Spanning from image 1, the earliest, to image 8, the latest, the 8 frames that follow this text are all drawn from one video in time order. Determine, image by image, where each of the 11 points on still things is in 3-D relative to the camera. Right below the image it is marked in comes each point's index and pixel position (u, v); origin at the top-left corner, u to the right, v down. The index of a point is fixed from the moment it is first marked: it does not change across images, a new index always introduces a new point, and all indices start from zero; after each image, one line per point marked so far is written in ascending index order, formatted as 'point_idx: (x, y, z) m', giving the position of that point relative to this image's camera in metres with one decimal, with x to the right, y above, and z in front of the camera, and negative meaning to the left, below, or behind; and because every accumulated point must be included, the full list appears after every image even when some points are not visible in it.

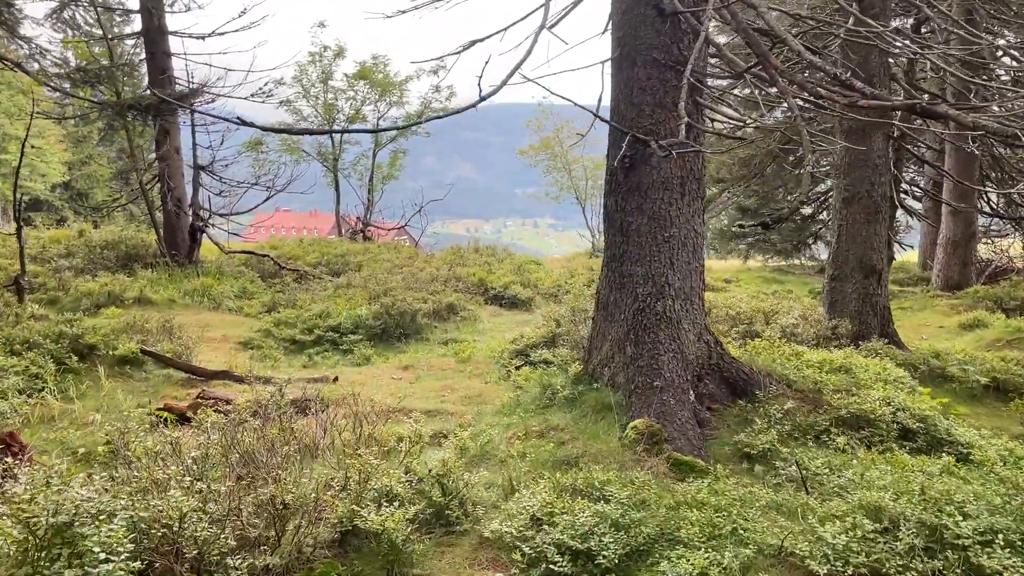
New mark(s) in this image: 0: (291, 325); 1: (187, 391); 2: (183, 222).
0: (-2.5, -0.4, +9.2) m
1: (-2.3, -0.7, +5.8) m
2: (-5.3, +1.1, +13.1) m
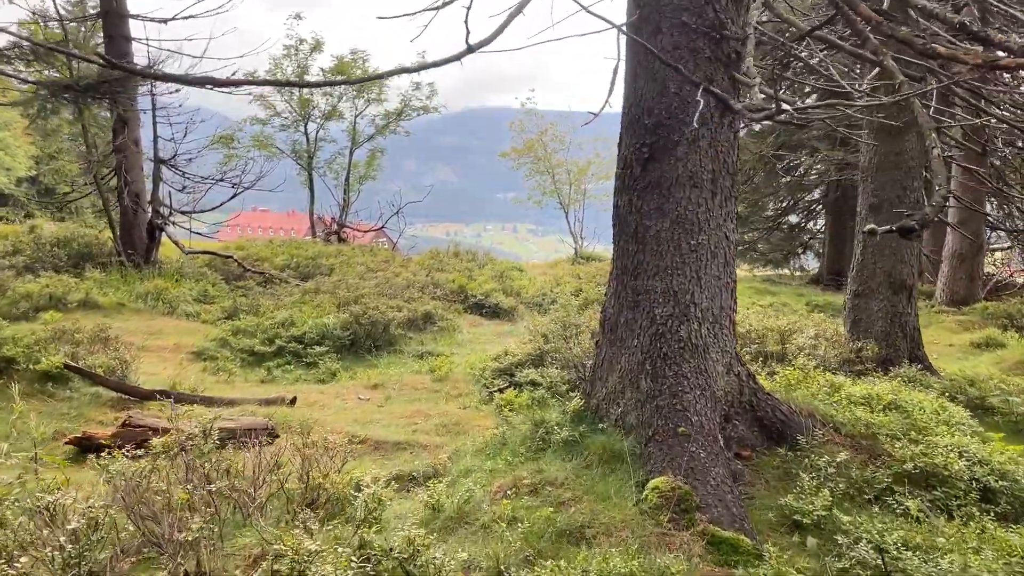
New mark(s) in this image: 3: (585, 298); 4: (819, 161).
0: (-2.7, -0.5, +8.4) m
1: (-2.4, -0.8, +4.9) m
2: (-5.6, +1.0, +12.2) m
3: (+0.9, -0.1, +9.6) m
4: (+4.6, +1.9, +12.0) m
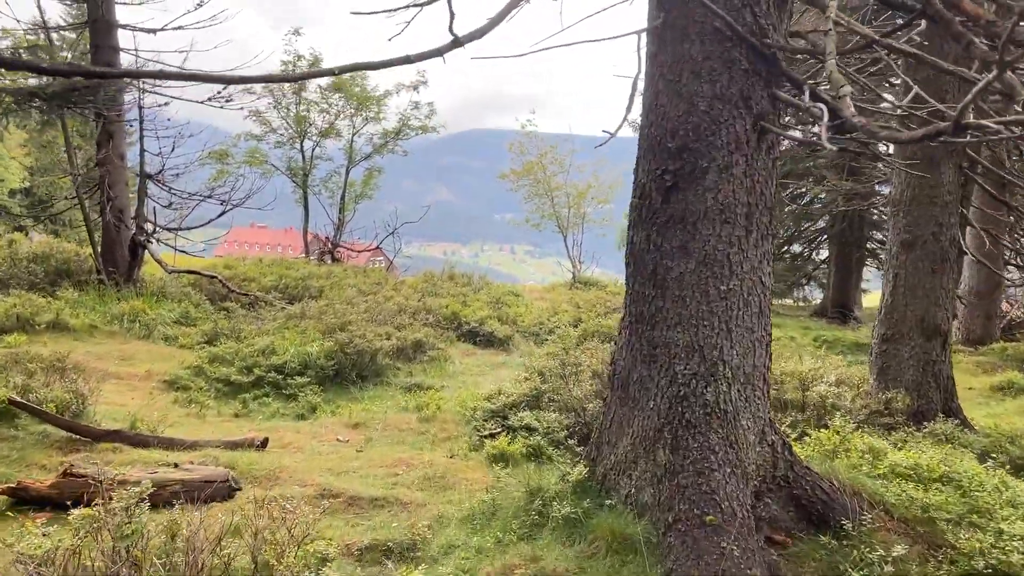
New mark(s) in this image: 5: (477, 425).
0: (-2.8, -0.7, +7.8) m
1: (-2.5, -0.9, +4.4) m
2: (-5.7, +0.8, +11.7) m
3: (+0.8, -0.5, +9.1) m
4: (+4.6, +1.4, +11.6) m
5: (-0.2, -0.9, +5.5) m
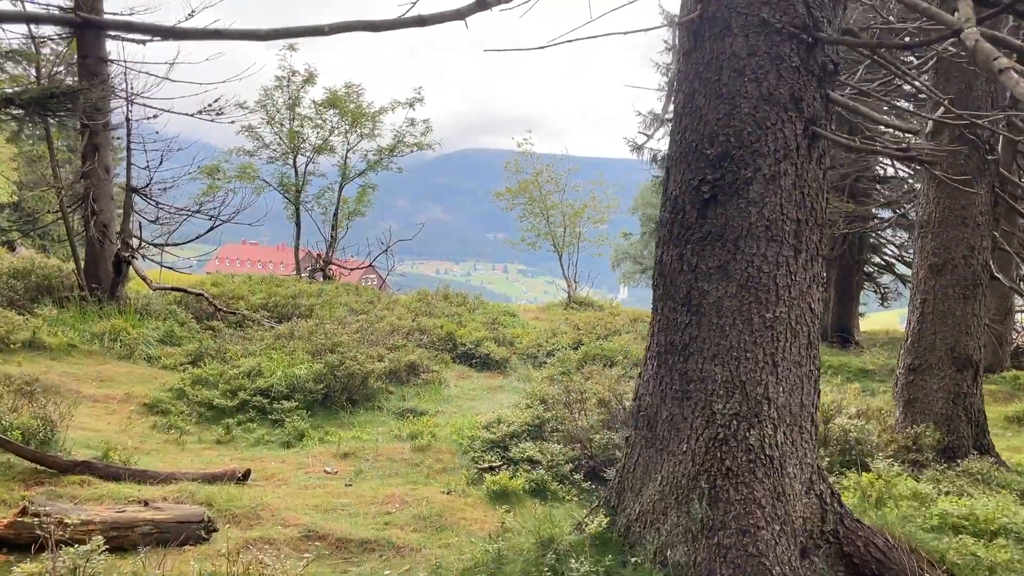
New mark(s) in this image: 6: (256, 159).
0: (-2.8, -0.9, +7.5) m
1: (-2.5, -1.0, +4.1) m
2: (-5.7, +0.5, +11.3) m
3: (+0.8, -0.7, +8.8) m
4: (+4.5, +1.1, +11.3) m
5: (-0.2, -1.1, +5.1) m
6: (-6.4, +3.2, +20.0) m
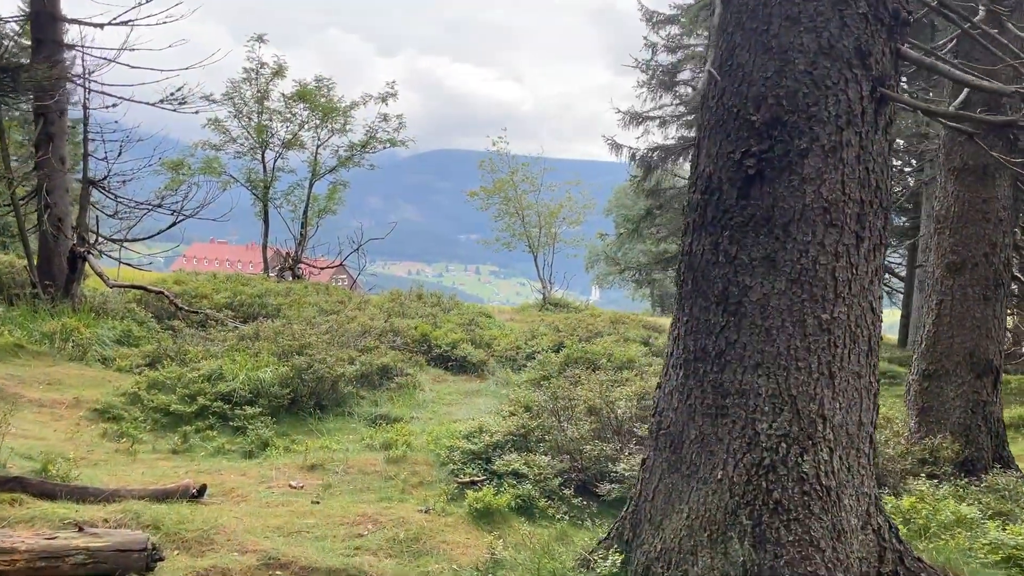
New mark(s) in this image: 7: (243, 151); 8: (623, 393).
0: (-3.0, -0.9, +7.0) m
1: (-2.5, -1.0, +3.6) m
2: (-6.0, +0.5, +10.7) m
3: (+0.6, -0.7, +8.4) m
4: (+4.2, +1.0, +11.1) m
5: (-0.3, -1.1, +4.7) m
6: (-7.0, +3.2, +19.3) m
7: (-6.5, +3.3, +19.4) m
8: (+0.7, -0.7, +5.4) m
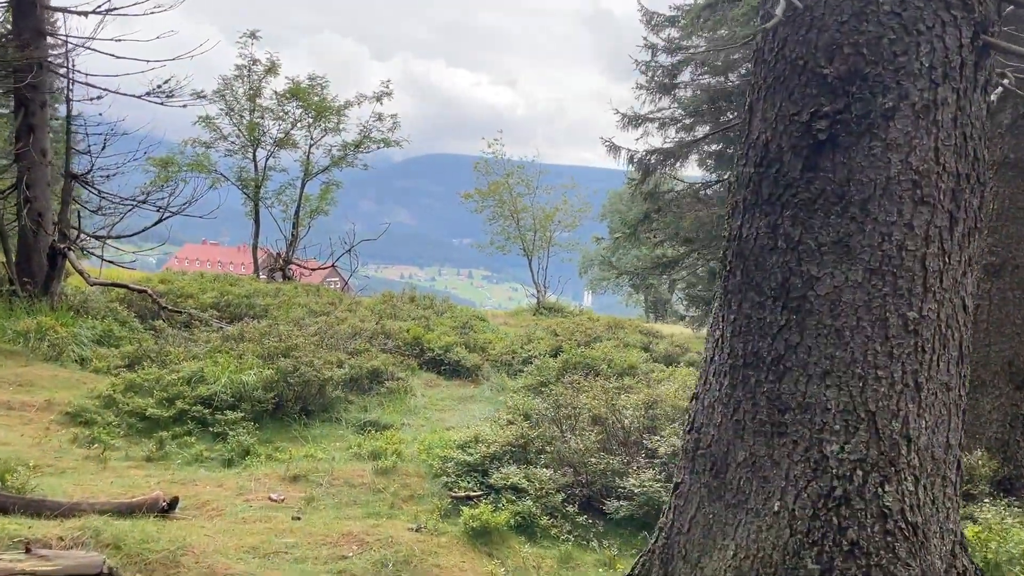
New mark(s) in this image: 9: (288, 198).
0: (-3.0, -0.9, +6.6) m
1: (-2.5, -1.0, +3.2) m
2: (-6.0, +0.6, +10.3) m
3: (+0.5, -0.7, +8.1) m
4: (+4.2, +1.0, +10.8) m
5: (-0.3, -1.1, +4.4) m
6: (-7.1, +3.2, +18.9) m
7: (-6.6, +3.3, +19.0) m
8: (+0.7, -0.7, +5.0) m
9: (-5.5, +2.2, +19.7) m
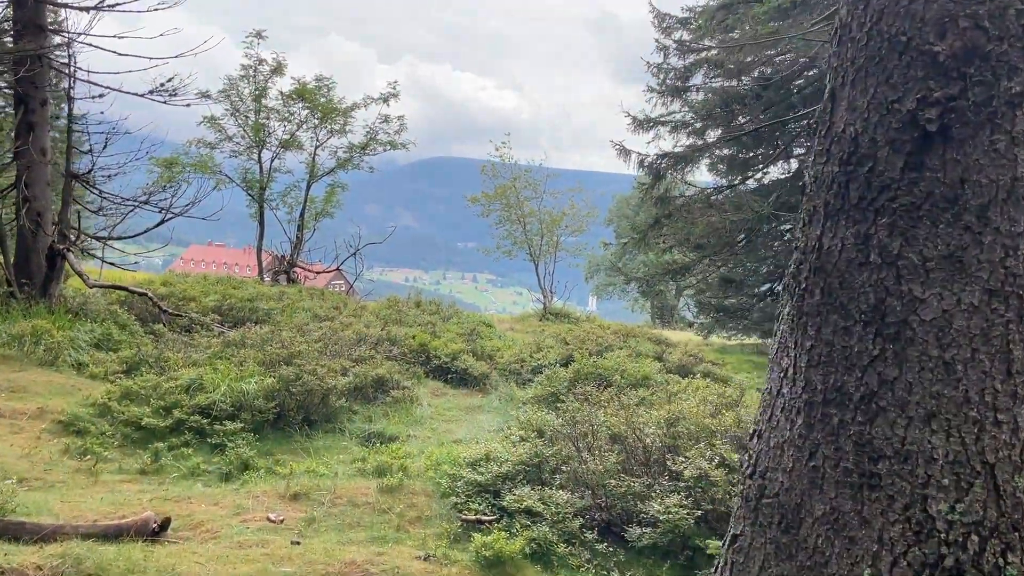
0: (-2.9, -0.9, +6.3) m
1: (-2.5, -1.0, +2.9) m
2: (-5.9, +0.6, +10.1) m
3: (+0.6, -0.8, +7.8) m
4: (+4.3, +0.9, +10.5) m
5: (-0.3, -1.1, +4.1) m
6: (-6.9, +3.2, +18.7) m
7: (-6.4, +3.2, +18.8) m
8: (+0.8, -0.8, +4.8) m
9: (-5.3, +2.2, +19.5) m
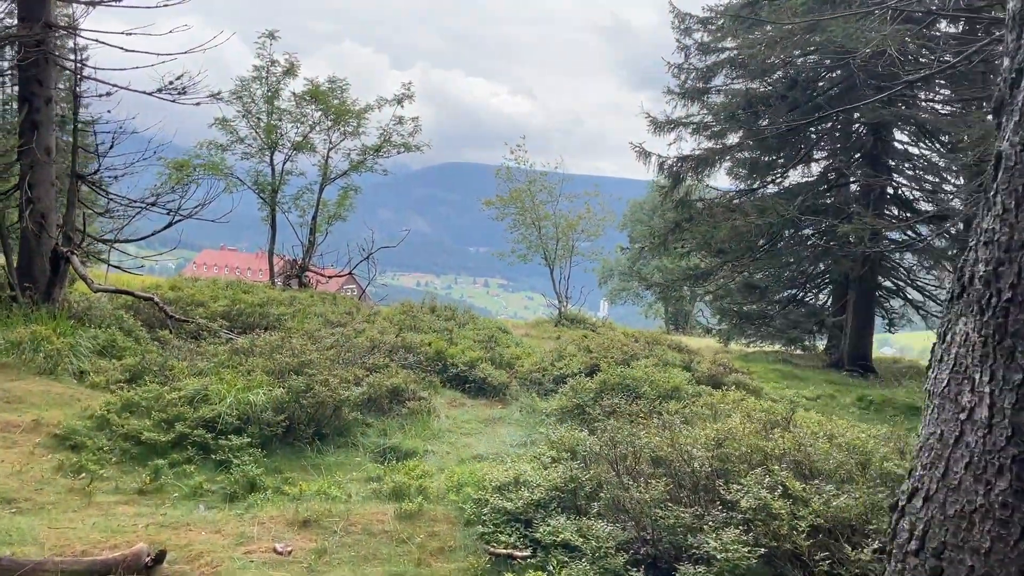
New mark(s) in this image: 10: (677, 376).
0: (-2.7, -0.9, +5.9) m
1: (-2.3, -1.0, +2.5) m
2: (-5.7, +0.5, +9.8) m
3: (+0.8, -0.8, +7.4) m
4: (+4.6, +0.8, +10.0) m
5: (-0.1, -1.1, +3.7) m
6: (-6.5, +3.1, +18.4) m
7: (-6.0, +3.1, +18.5) m
8: (+1.0, -0.8, +4.3) m
9: (-4.9, +2.0, +19.2) m
10: (+1.6, -0.9, +7.9) m
